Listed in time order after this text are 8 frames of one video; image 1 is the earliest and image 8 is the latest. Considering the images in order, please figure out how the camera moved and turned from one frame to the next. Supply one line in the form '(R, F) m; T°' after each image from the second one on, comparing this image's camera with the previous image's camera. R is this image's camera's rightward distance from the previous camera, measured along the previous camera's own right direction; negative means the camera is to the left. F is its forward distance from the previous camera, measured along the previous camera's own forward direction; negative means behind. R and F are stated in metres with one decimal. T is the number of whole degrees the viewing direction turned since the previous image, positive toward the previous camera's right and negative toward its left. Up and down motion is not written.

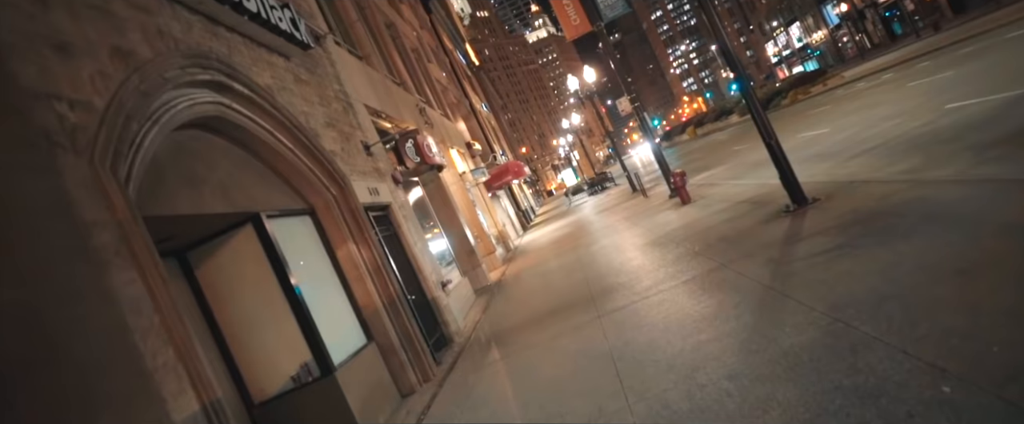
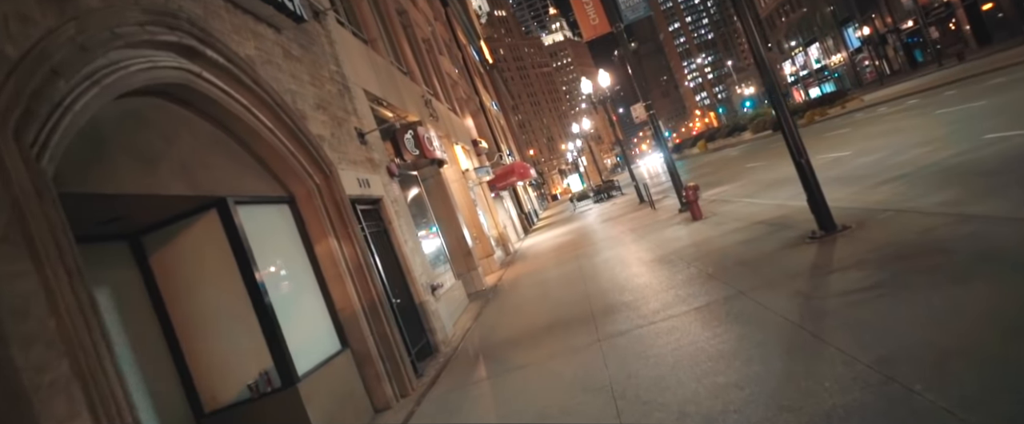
(0.0, +0.8) m; 0°
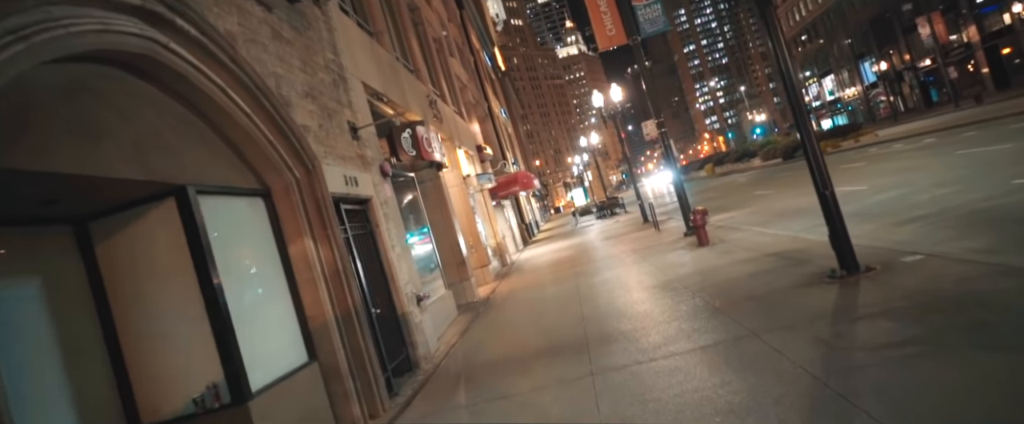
(+0.1, +0.7) m; 0°
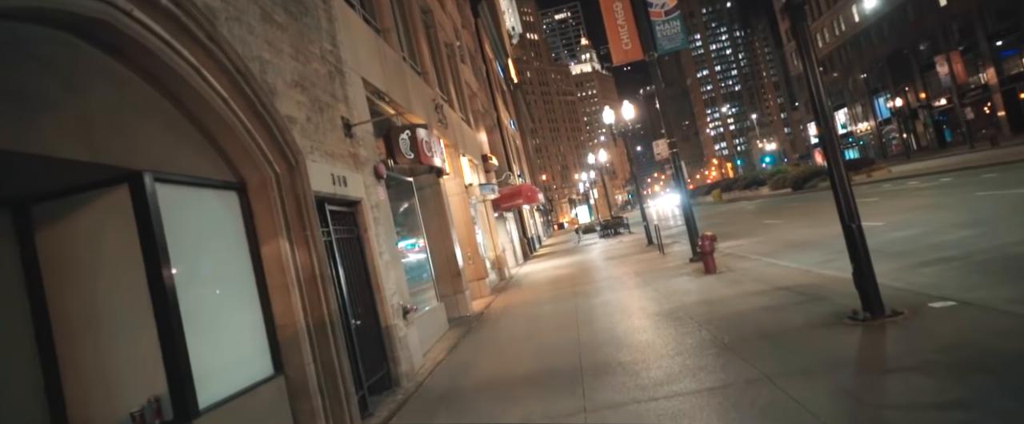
(+0.1, +0.6) m; 0°
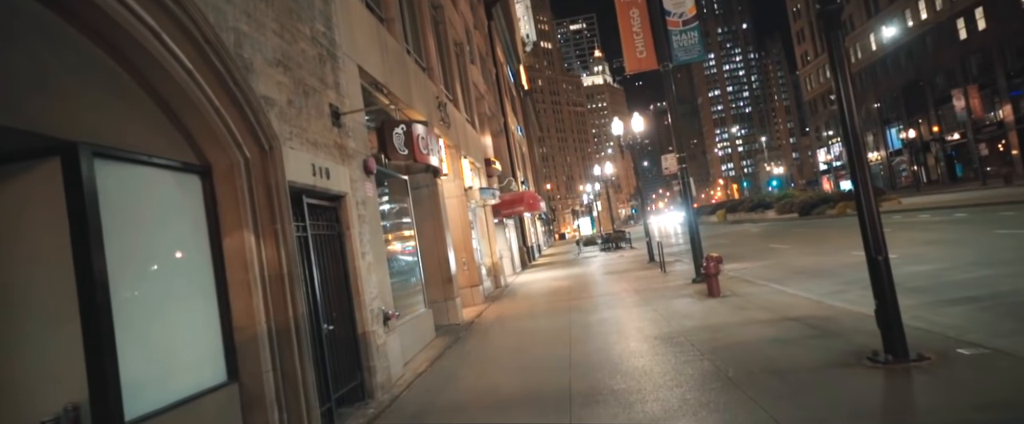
(+0.1, +0.7) m; 0°
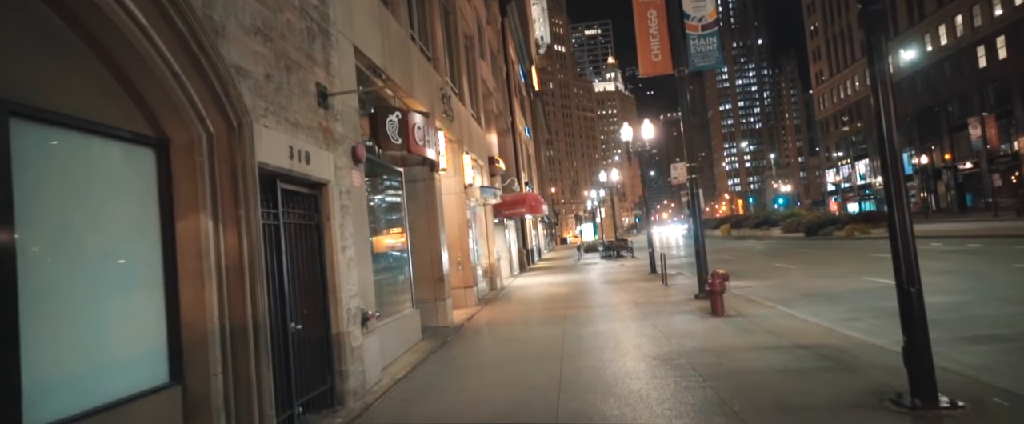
(+0.1, +0.7) m; 0°
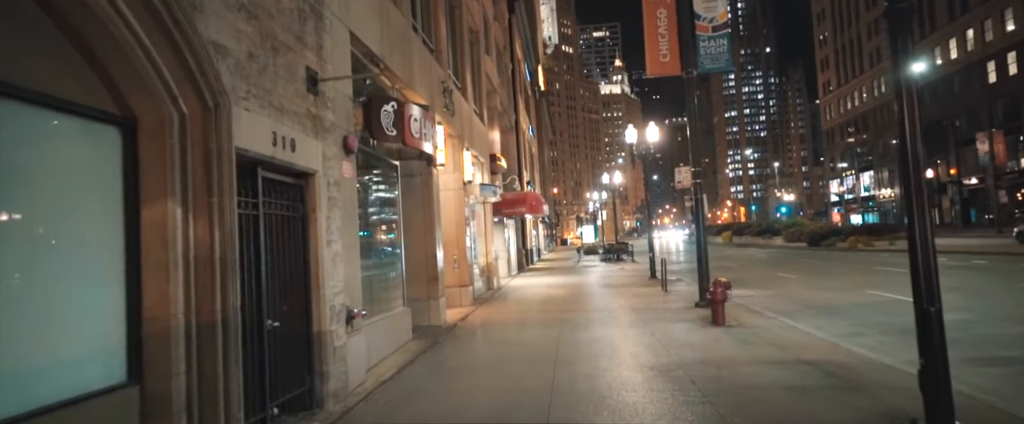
(+0.1, +0.4) m; 0°
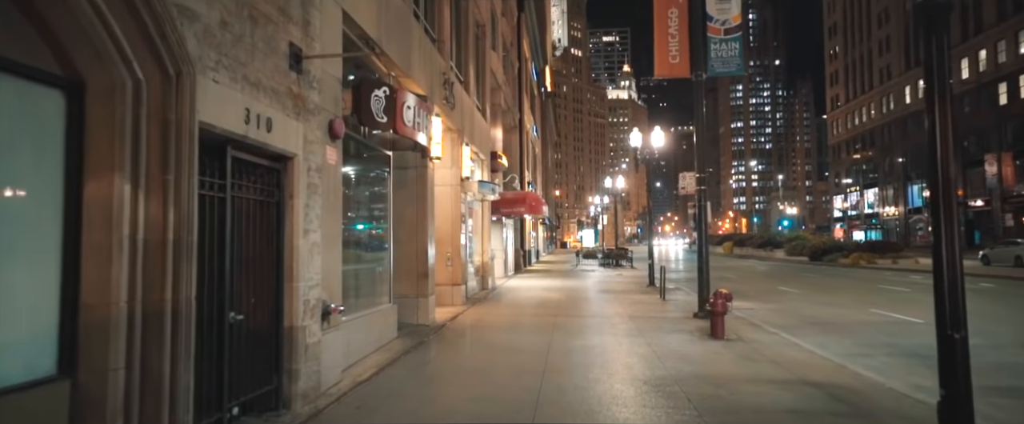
(+0.1, +0.5) m; 0°
